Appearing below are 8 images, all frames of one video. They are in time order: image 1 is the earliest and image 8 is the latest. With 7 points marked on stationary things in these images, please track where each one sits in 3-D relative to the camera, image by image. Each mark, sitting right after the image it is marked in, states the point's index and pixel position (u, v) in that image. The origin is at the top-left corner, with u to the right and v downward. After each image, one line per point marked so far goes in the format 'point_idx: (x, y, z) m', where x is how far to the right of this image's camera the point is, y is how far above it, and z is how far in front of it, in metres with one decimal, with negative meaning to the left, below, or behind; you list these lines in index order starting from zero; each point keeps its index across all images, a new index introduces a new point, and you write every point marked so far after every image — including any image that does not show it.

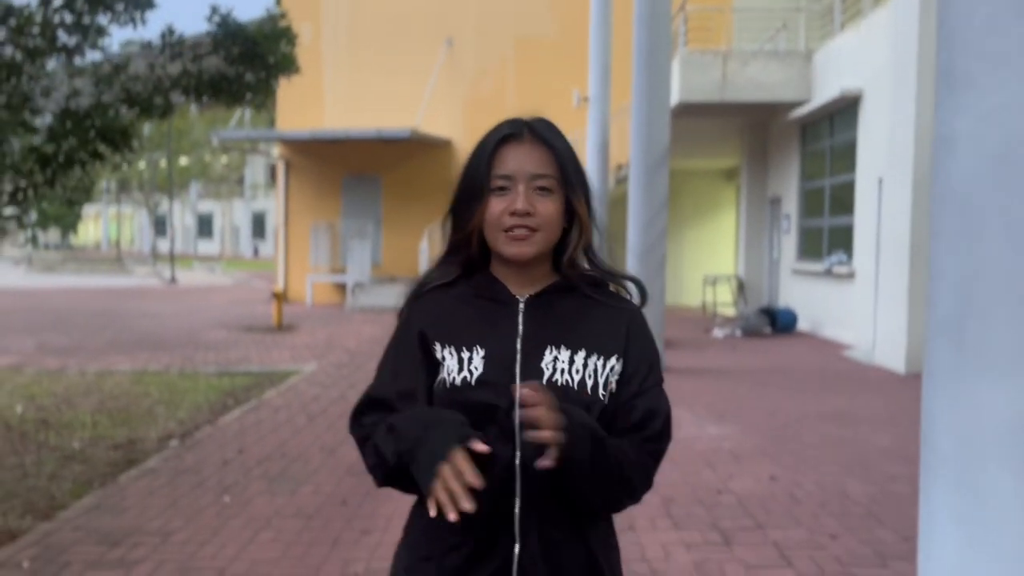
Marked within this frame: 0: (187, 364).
0: (-4.3, -1.0, +11.3) m
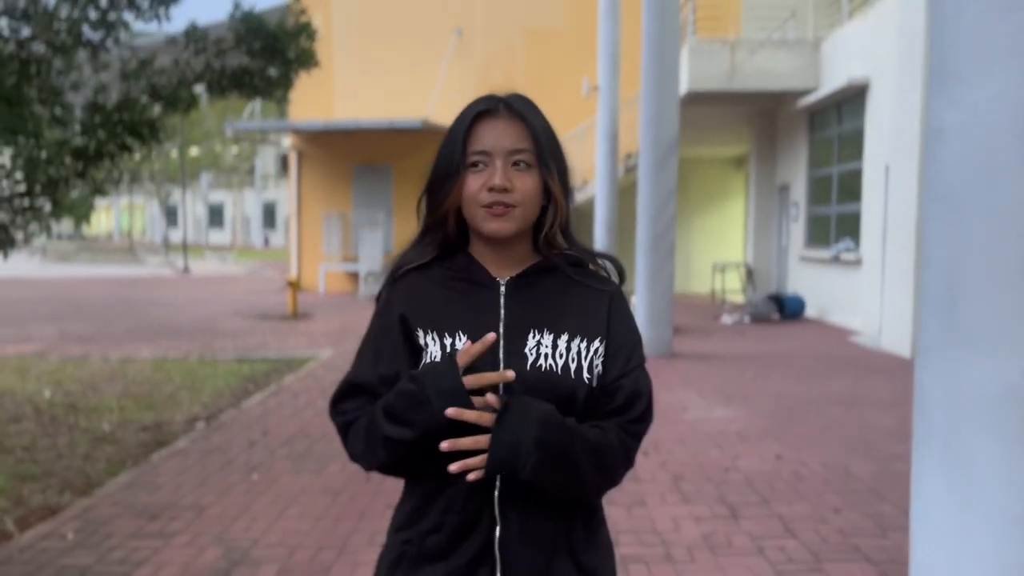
0: (-4.1, -0.8, +11.6) m
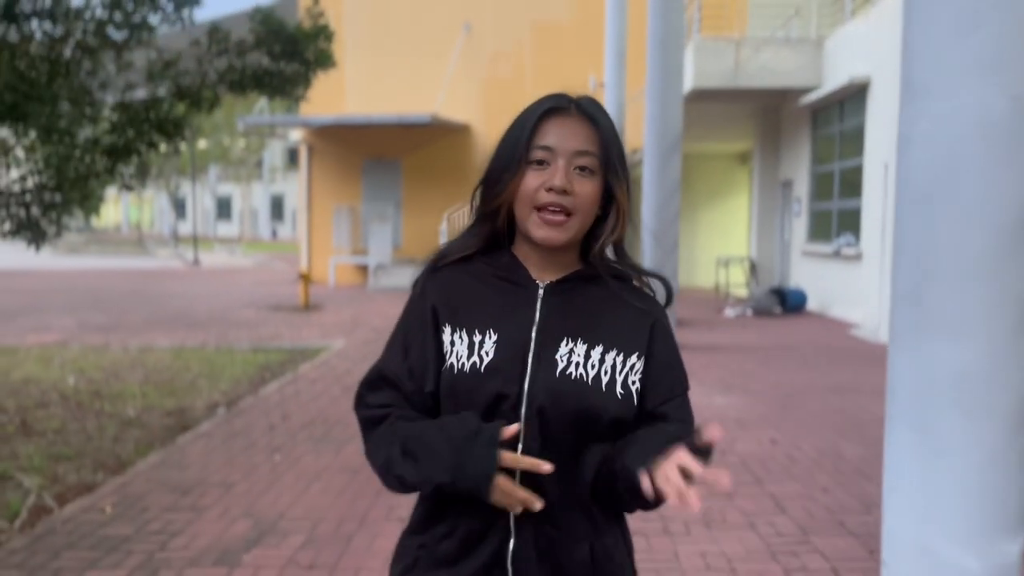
0: (-4.0, -0.7, +11.9) m
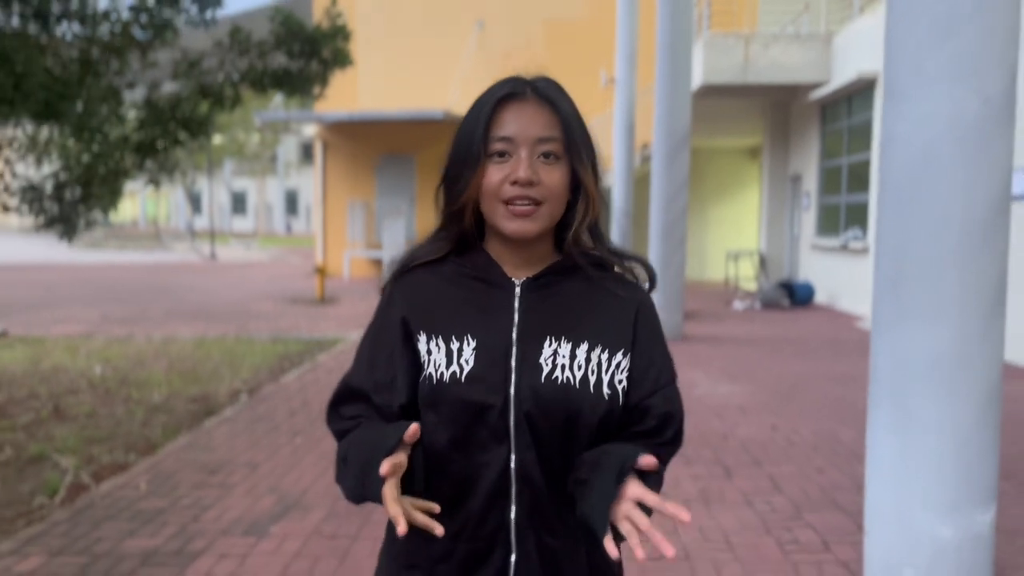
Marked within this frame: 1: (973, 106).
0: (-3.8, -0.6, +12.2) m
1: (+1.6, +0.6, +3.0) m
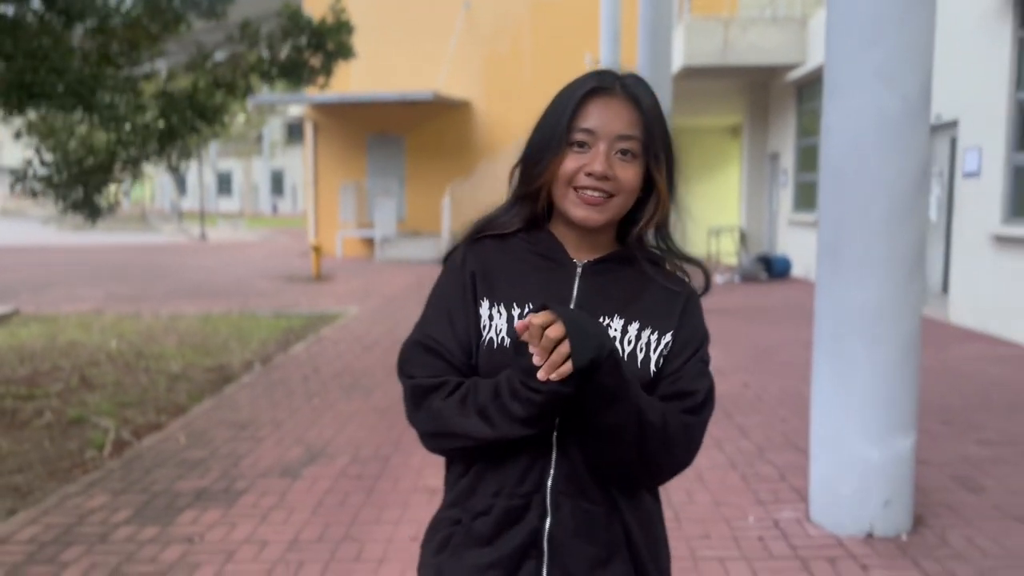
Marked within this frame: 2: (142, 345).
0: (-4.0, -0.3, +12.8) m
1: (+1.6, +0.8, +3.7) m
2: (-4.3, -0.7, +10.0) m
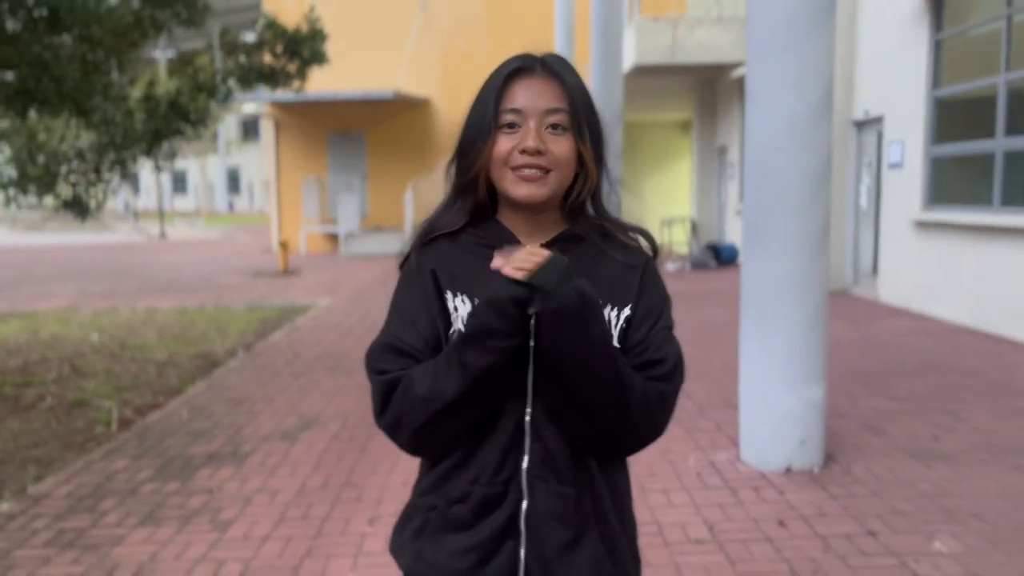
0: (-4.5, -0.2, +13.3) m
1: (+1.5, +0.9, +4.4) m
2: (-4.7, -0.6, +10.5) m
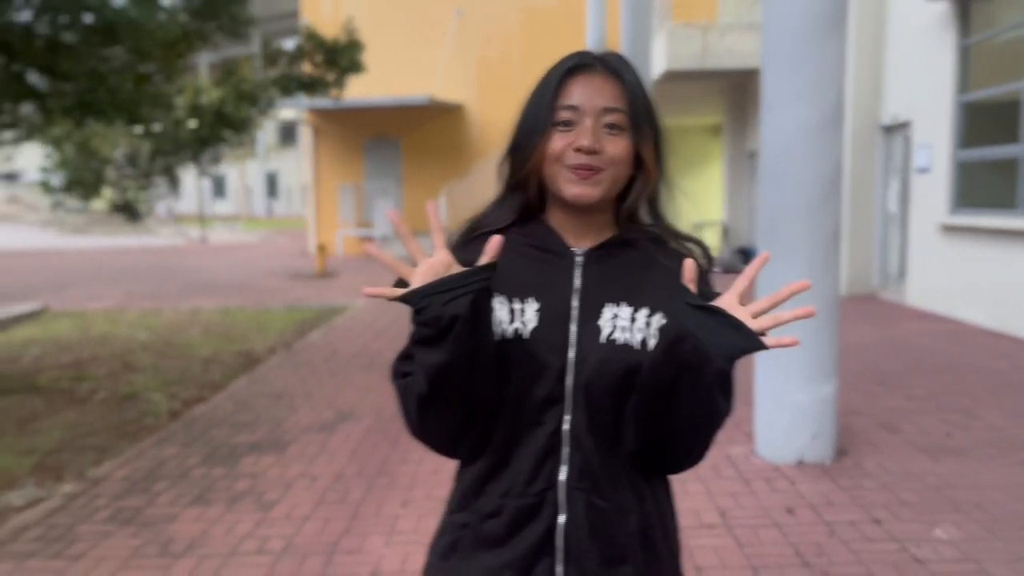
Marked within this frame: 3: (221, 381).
0: (-4.0, -0.2, +13.7) m
1: (+1.6, +0.9, +4.6) m
2: (-4.3, -0.6, +11.0) m
3: (-2.6, -0.8, +7.9) m
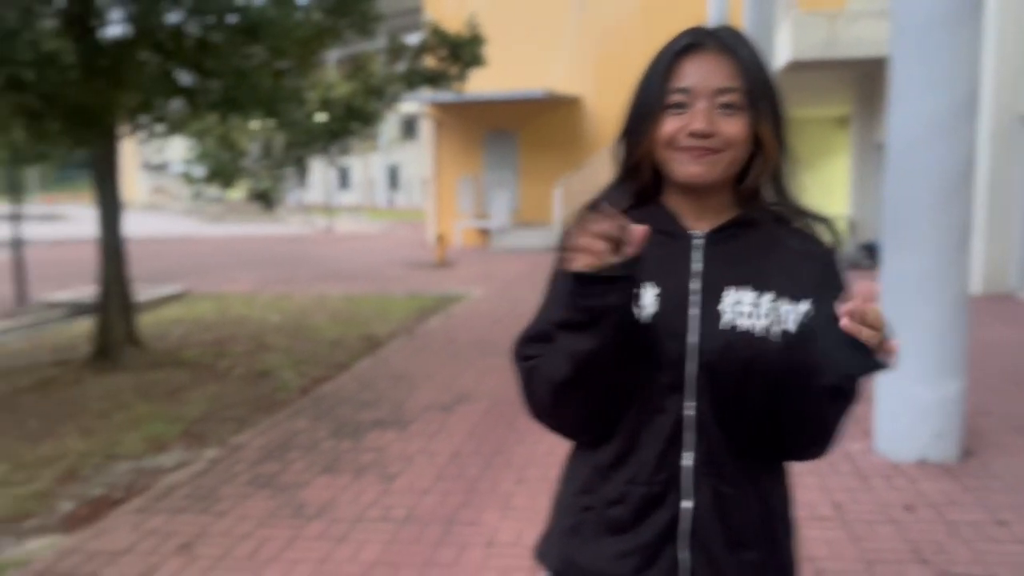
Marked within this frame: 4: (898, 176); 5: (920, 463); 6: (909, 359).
0: (-2.2, 0.0, +14.3) m
1: (+2.2, +0.9, +4.5) m
2: (-2.9, -0.4, +11.6) m
3: (-1.6, -0.7, +8.3) m
4: (+2.1, +0.6, +4.6) m
5: (+2.2, -1.0, +4.7) m
6: (+2.1, -0.3, +4.7) m
